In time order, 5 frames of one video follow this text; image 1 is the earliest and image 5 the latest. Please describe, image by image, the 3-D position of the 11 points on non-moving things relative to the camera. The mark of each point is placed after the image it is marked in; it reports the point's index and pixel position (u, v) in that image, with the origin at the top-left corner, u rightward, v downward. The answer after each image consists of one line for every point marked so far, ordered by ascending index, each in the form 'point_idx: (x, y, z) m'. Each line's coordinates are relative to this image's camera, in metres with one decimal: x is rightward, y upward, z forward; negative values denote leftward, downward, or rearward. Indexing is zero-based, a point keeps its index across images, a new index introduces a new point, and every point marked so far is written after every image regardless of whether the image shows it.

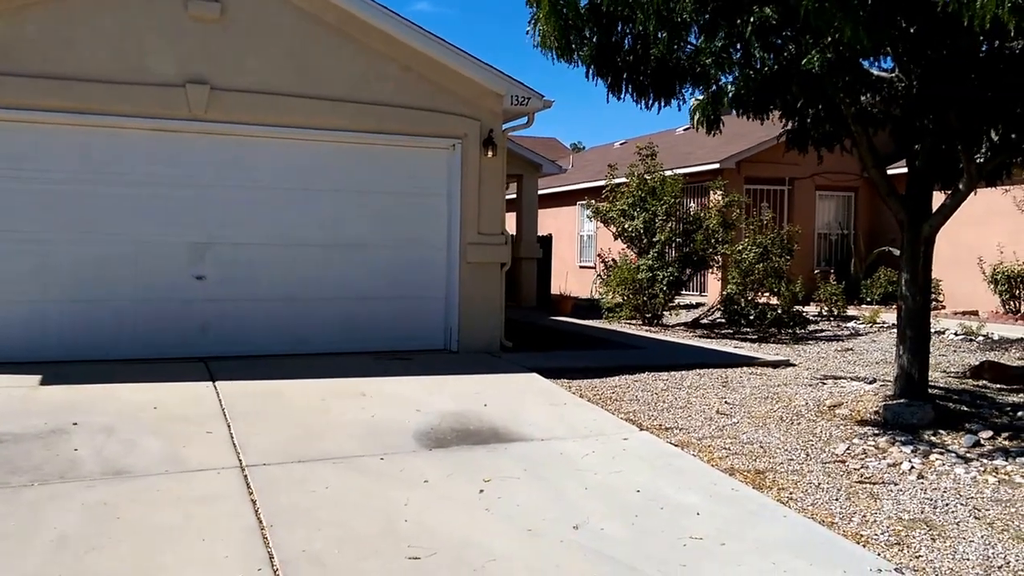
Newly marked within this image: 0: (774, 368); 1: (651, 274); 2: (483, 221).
0: (+3.1, -1.0, +10.5) m
1: (+2.2, +0.2, +15.3) m
2: (-0.4, +0.8, +10.8) m
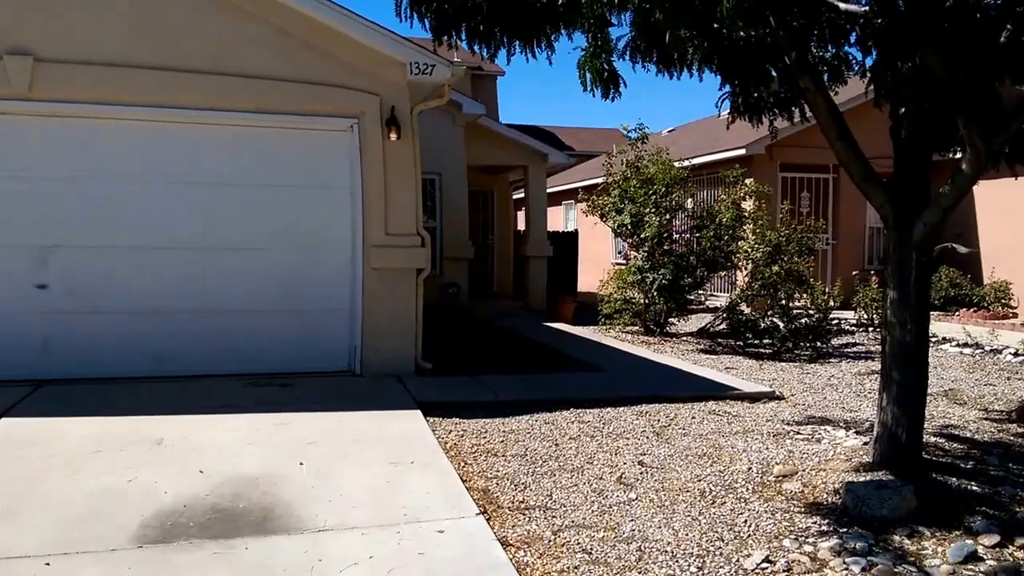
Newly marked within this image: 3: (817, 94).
0: (+2.2, -1.1, +8.1) m
1: (+1.9, +0.2, +12.9) m
2: (-1.2, +0.7, +8.8) m
3: (+2.0, +1.3, +5.8) m
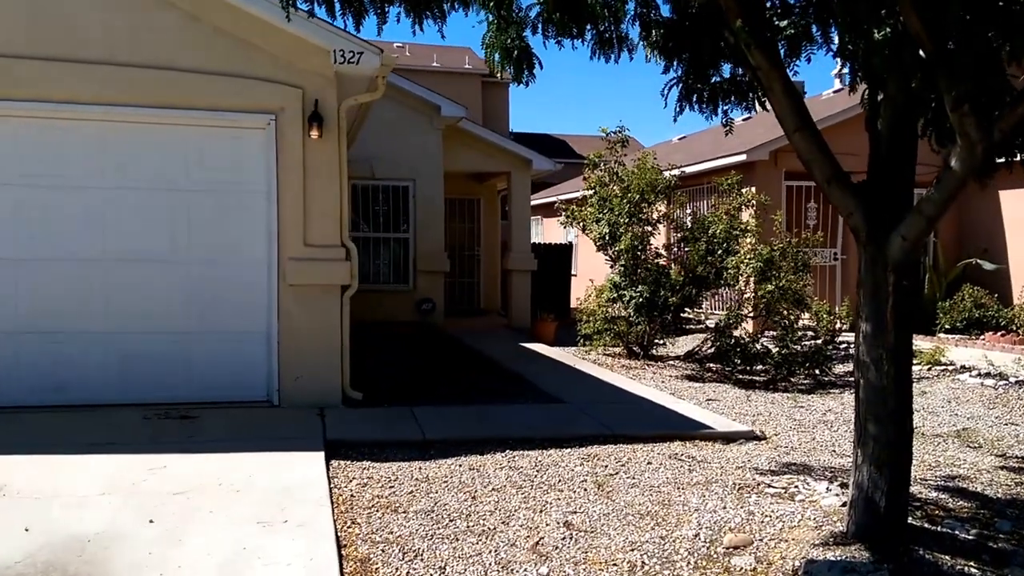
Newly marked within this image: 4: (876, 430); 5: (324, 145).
0: (+1.6, -1.3, +7.0) m
1: (+1.5, -0.1, +11.8) m
2: (-1.7, +0.6, +7.8) m
3: (+1.4, +1.1, +4.7) m
4: (+1.9, -0.7, +4.5) m
5: (-1.6, +1.3, +7.8) m
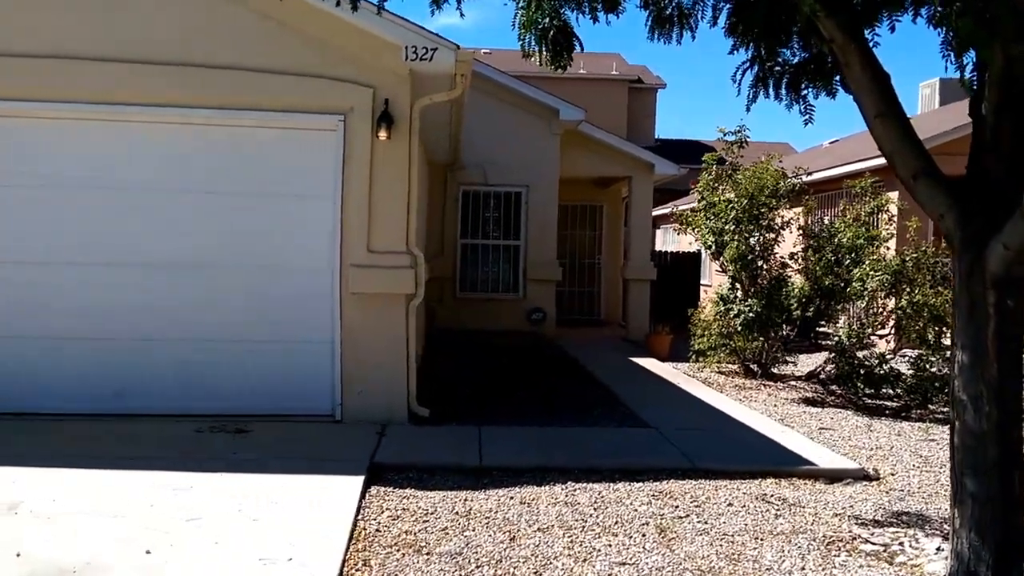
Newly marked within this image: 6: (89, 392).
0: (+2.0, -1.4, +6.0) m
1: (+2.7, -0.2, +10.8) m
2: (-1.1, +0.5, +7.4) m
3: (+1.5, +1.0, +3.8) m
4: (+1.9, -0.8, +3.6) m
5: (-1.0, +1.2, +7.4) m
6: (-3.5, -0.9, +7.4) m
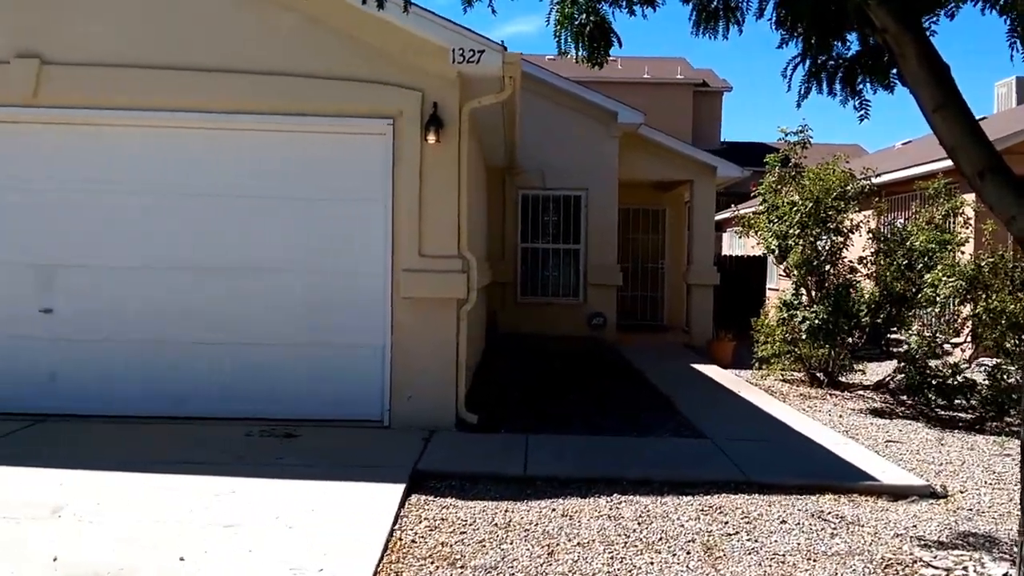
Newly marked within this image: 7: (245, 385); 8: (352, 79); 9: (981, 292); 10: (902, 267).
0: (+2.3, -1.4, +5.7) m
1: (+3.4, -0.3, +10.4) m
2: (-0.7, +0.4, +7.3) m
3: (+1.6, +1.0, +3.5) m
4: (+2.0, -0.8, +3.3) m
5: (-0.6, +1.1, +7.3) m
6: (-3.1, -0.9, +7.5) m
7: (-2.3, -0.8, +7.5) m
8: (-1.3, +1.7, +7.3) m
9: (+4.9, 0.0, +9.2) m
10: (+4.3, +0.3, +9.9) m
